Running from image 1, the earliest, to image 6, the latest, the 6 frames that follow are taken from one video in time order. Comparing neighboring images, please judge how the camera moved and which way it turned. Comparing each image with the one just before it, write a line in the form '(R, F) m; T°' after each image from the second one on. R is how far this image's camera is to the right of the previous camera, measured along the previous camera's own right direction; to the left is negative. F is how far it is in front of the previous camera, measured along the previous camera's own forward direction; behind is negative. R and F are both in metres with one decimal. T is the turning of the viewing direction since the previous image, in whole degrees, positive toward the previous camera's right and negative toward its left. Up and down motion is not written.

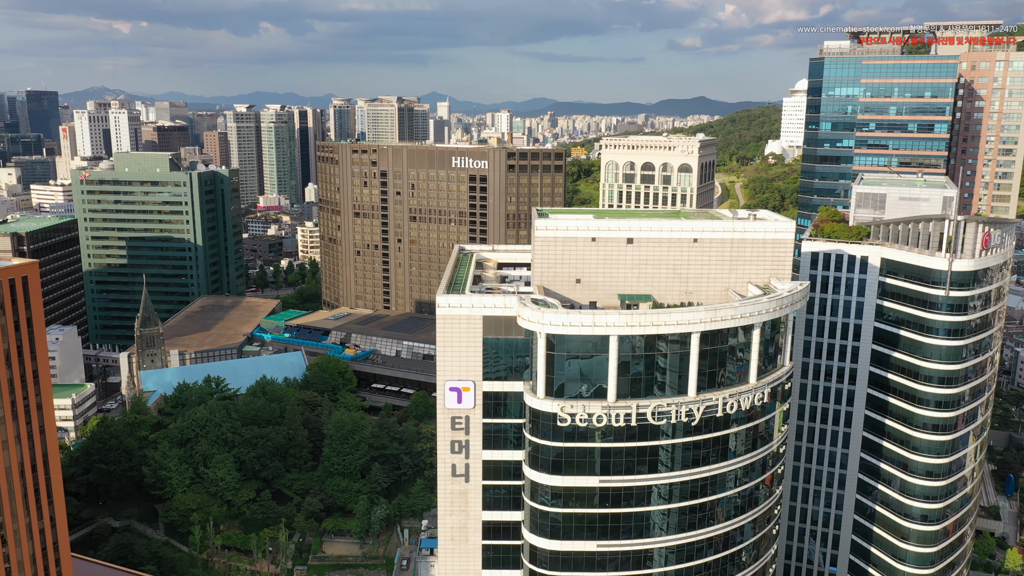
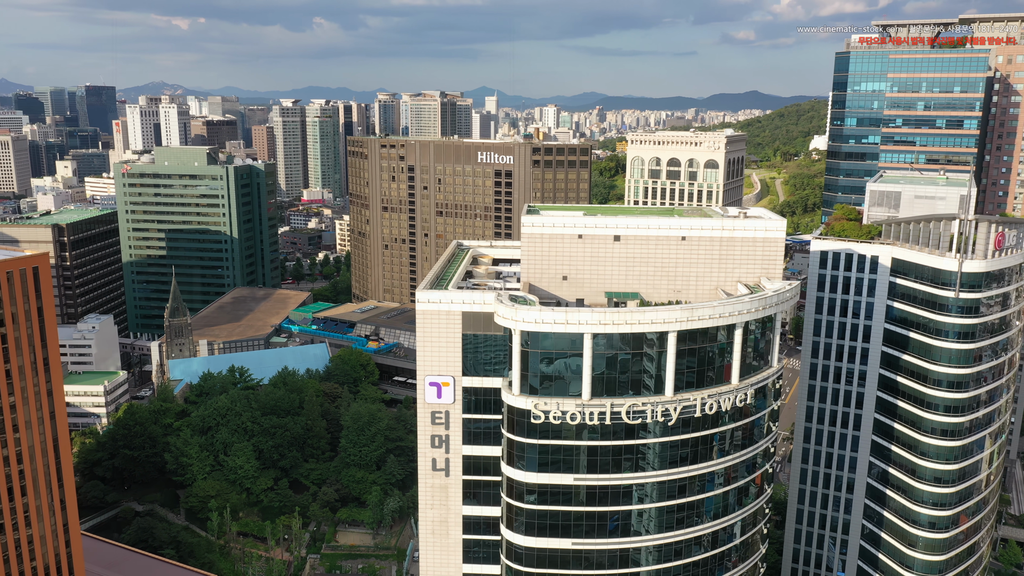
(+4.3, 0.0) m; -3°
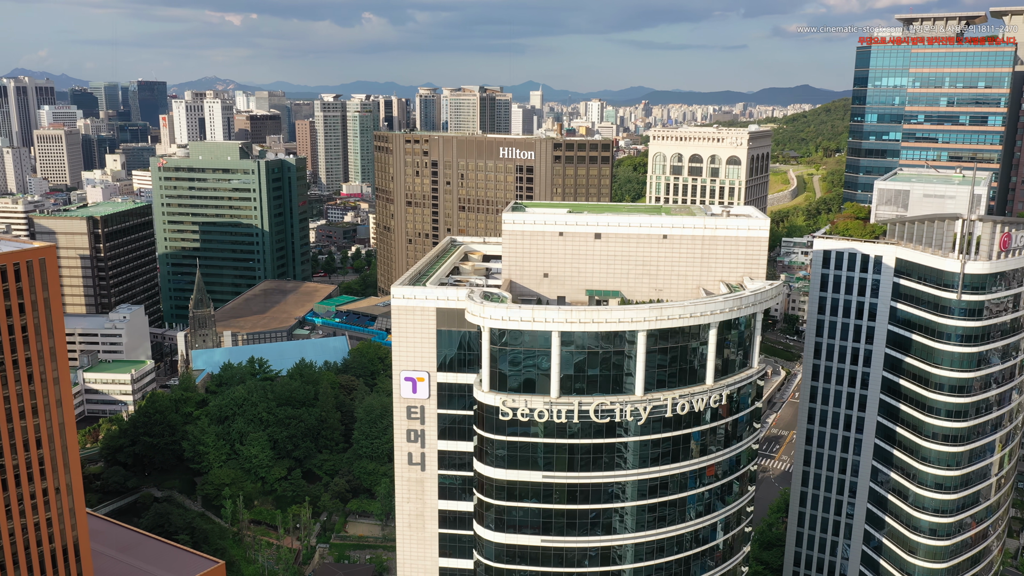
(+4.6, 0.0) m; -3°
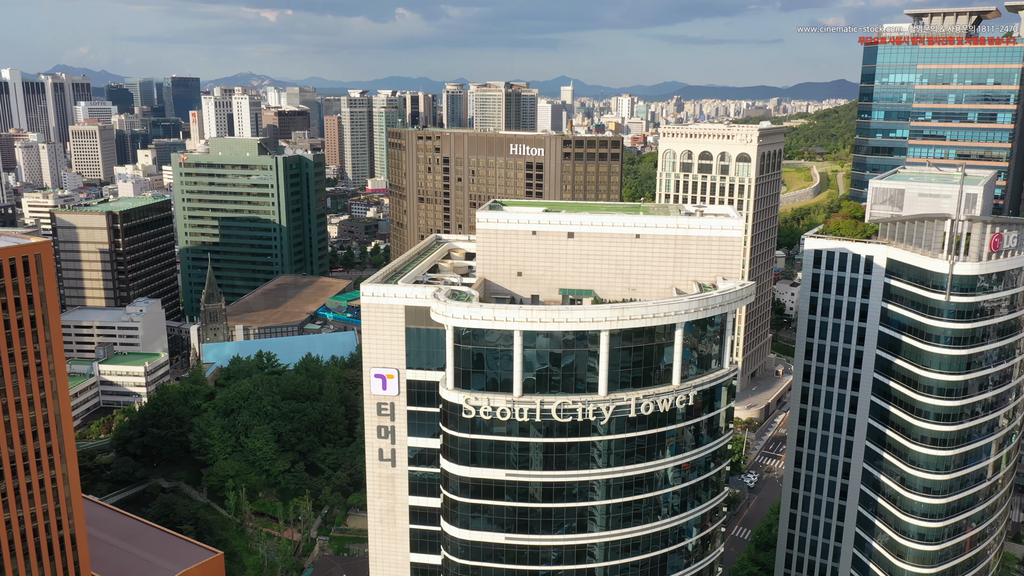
(+4.1, -0.2) m; -2°
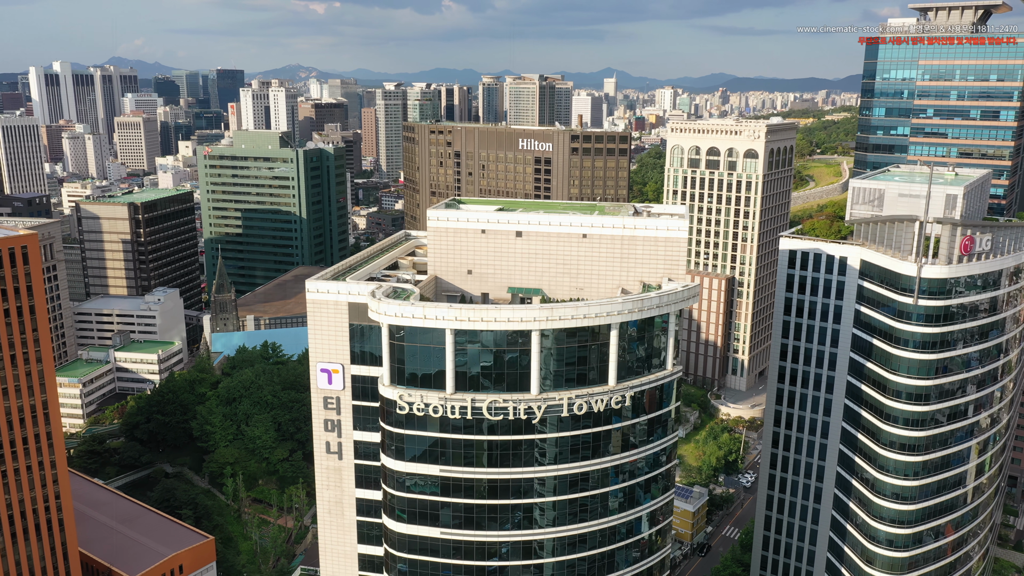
(+6.7, -0.4) m; -3°
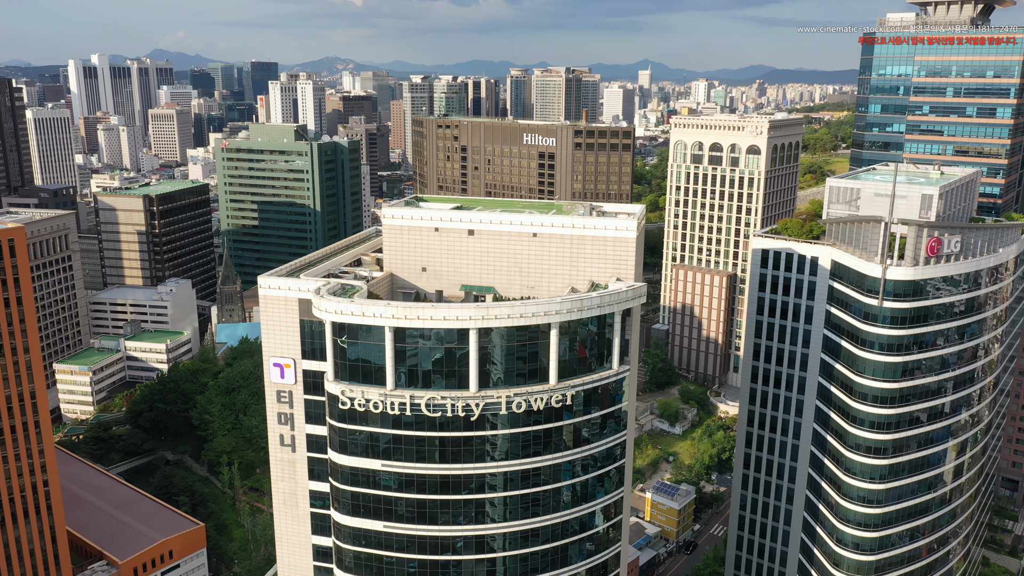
(+5.9, -0.4) m; -2°
